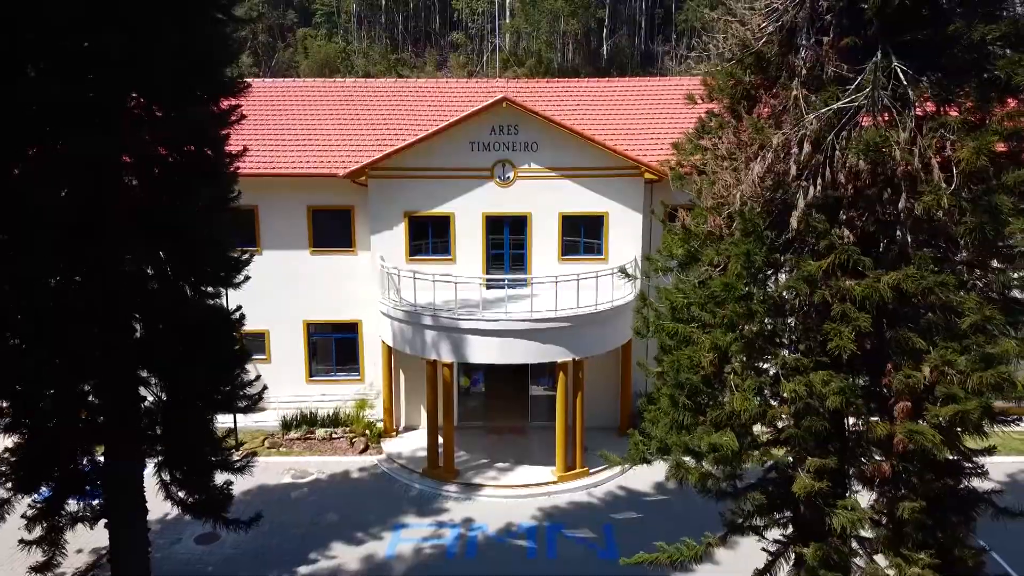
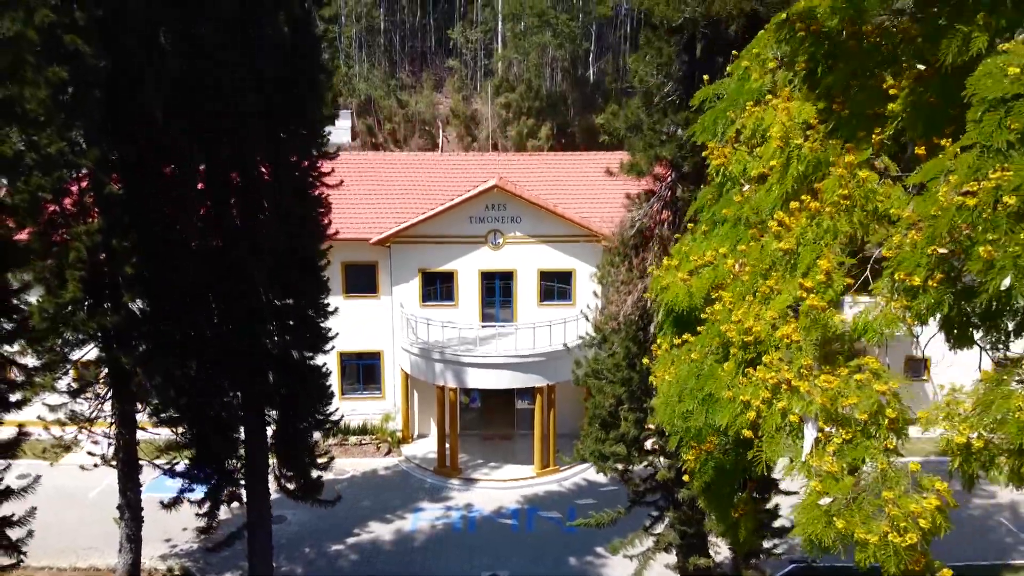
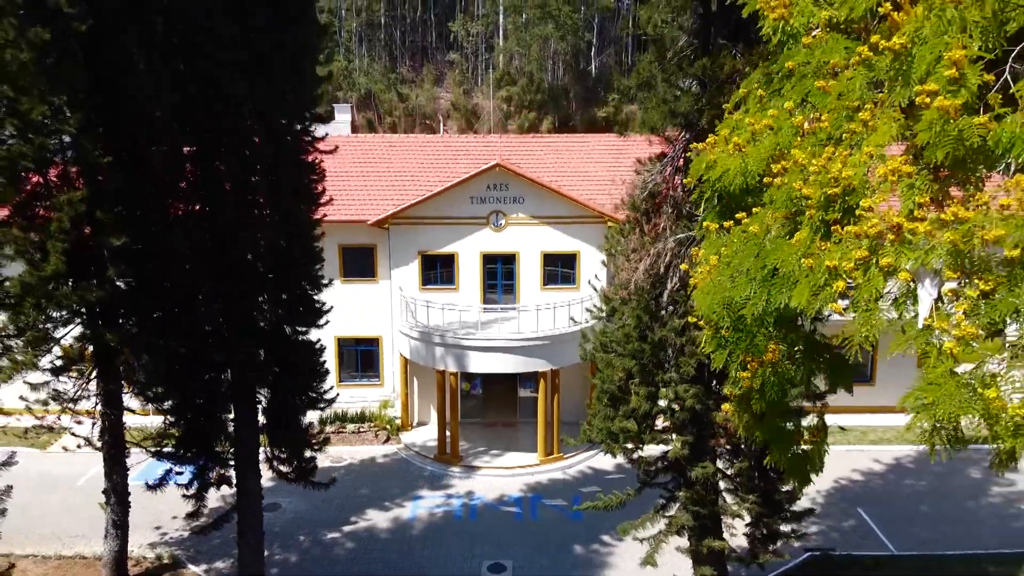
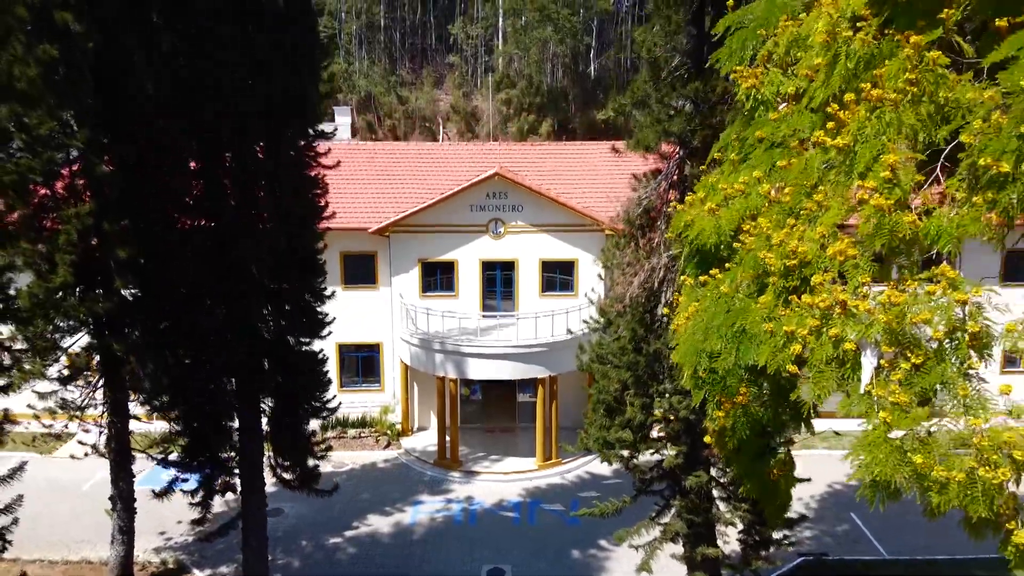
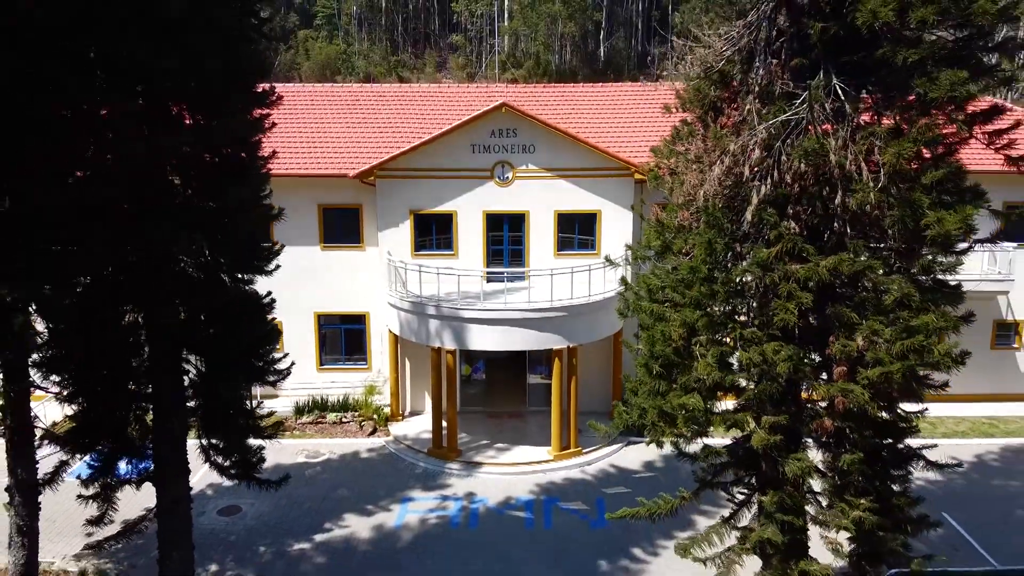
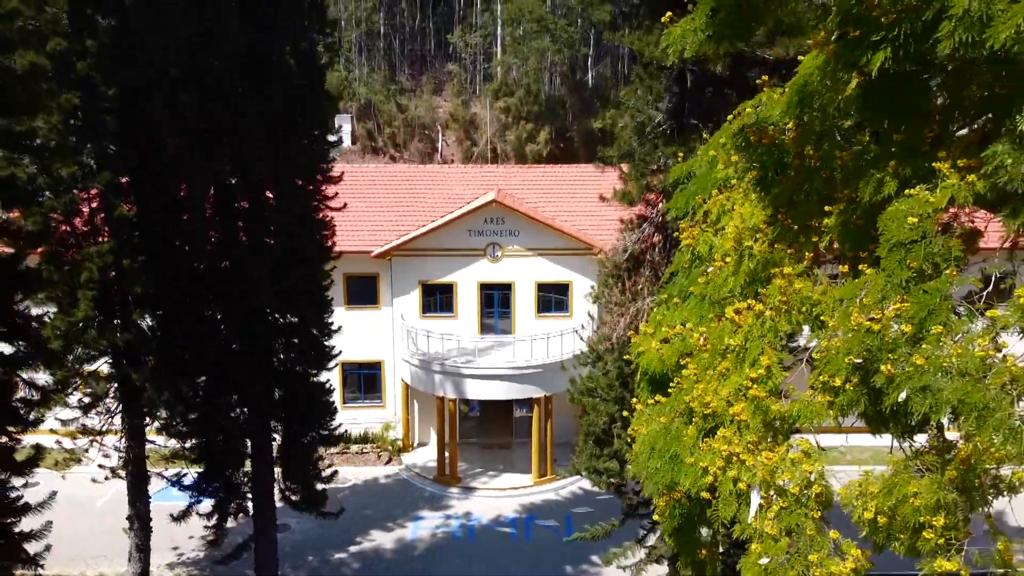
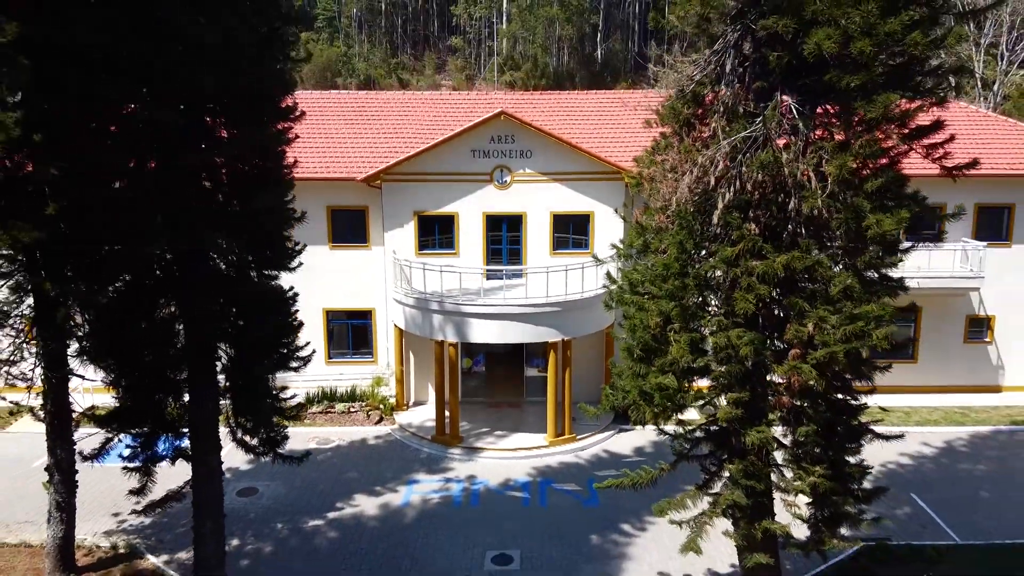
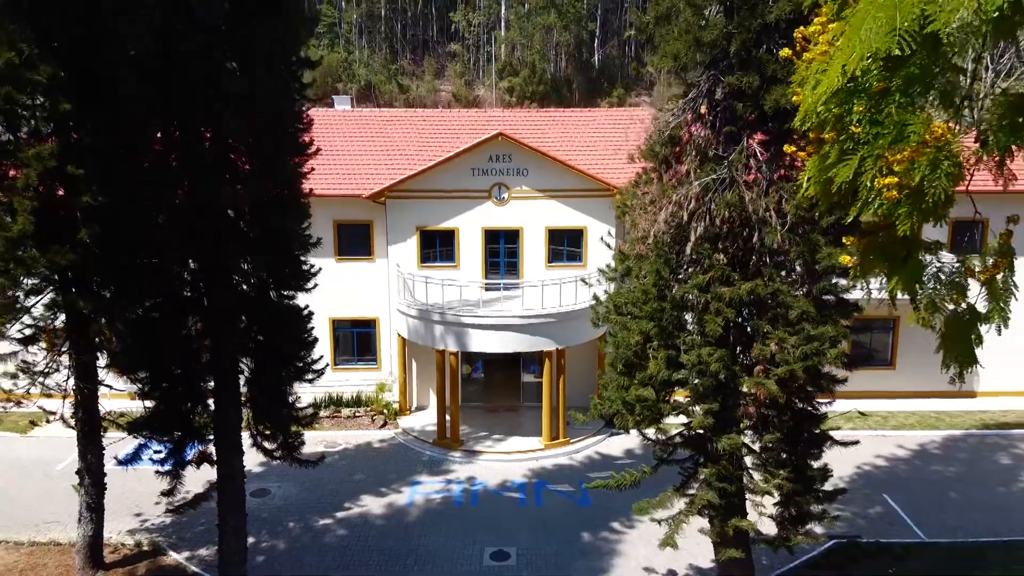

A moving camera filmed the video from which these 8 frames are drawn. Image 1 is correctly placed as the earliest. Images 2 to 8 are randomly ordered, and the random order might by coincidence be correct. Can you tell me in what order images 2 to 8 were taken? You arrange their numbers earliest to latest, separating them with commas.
5, 7, 8, 3, 4, 2, 6
